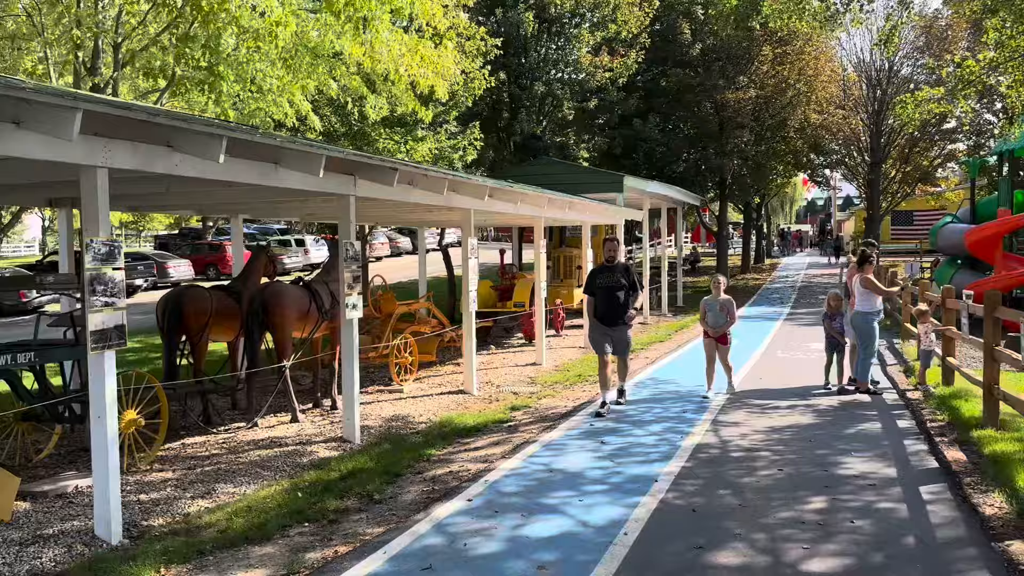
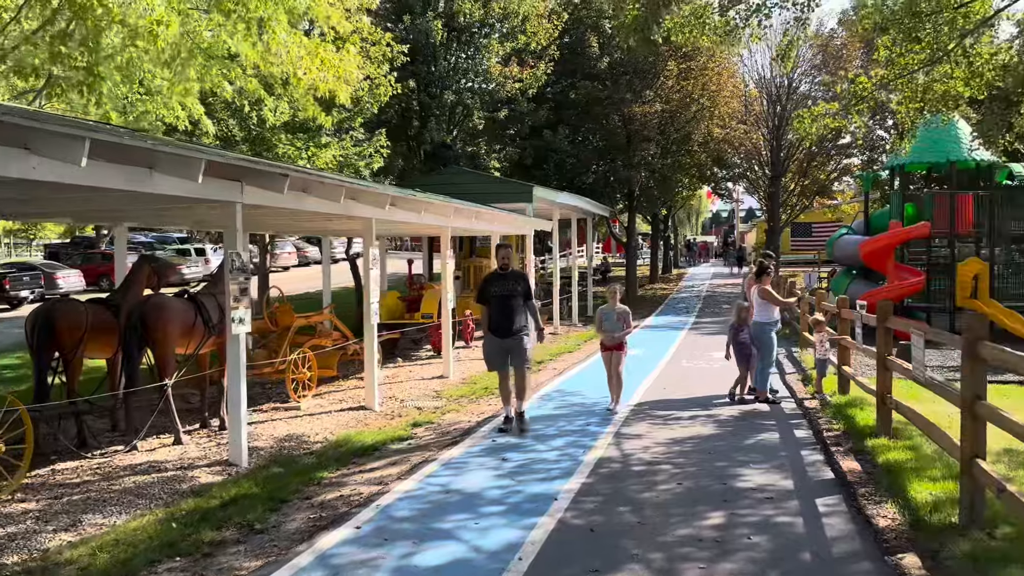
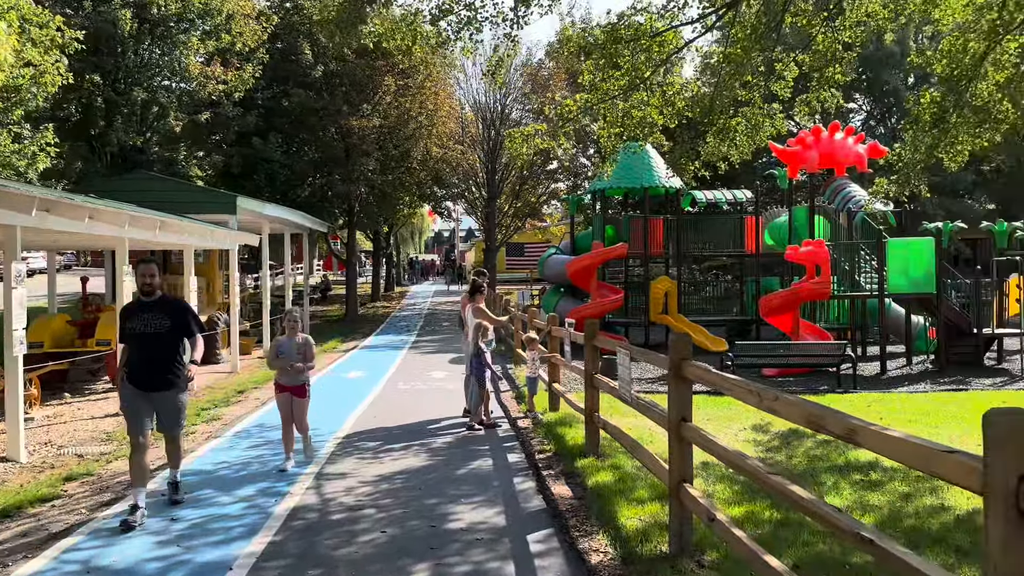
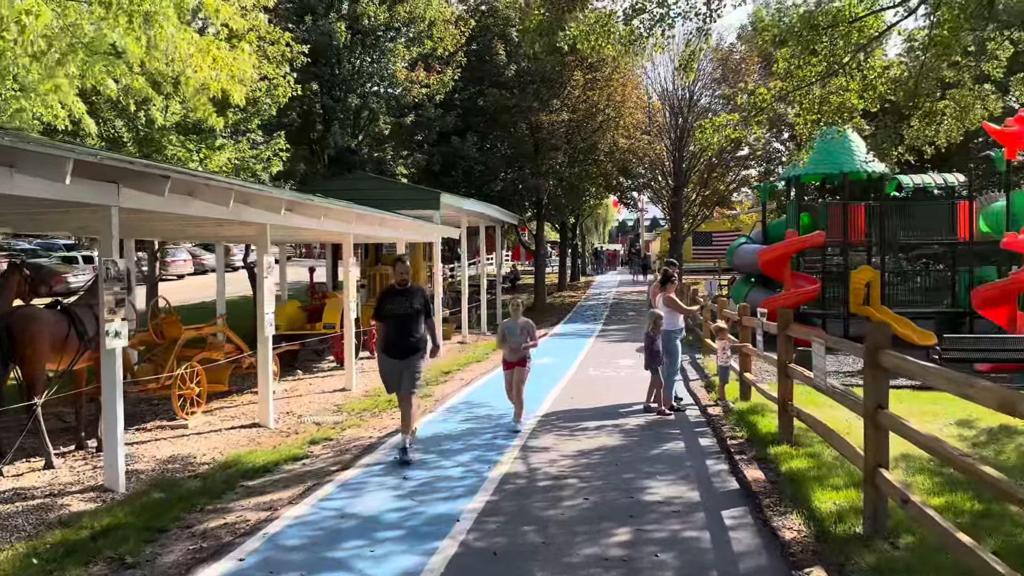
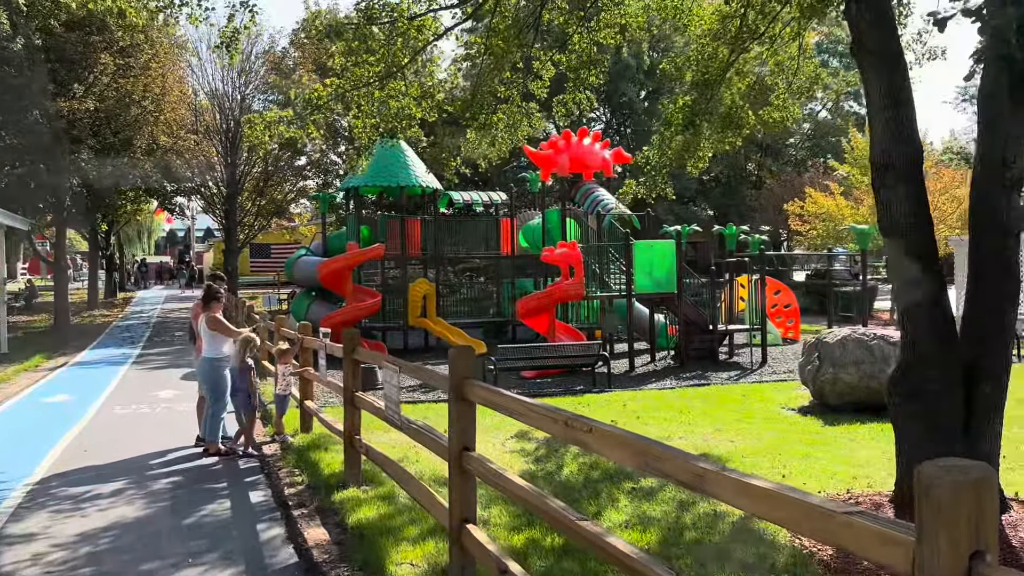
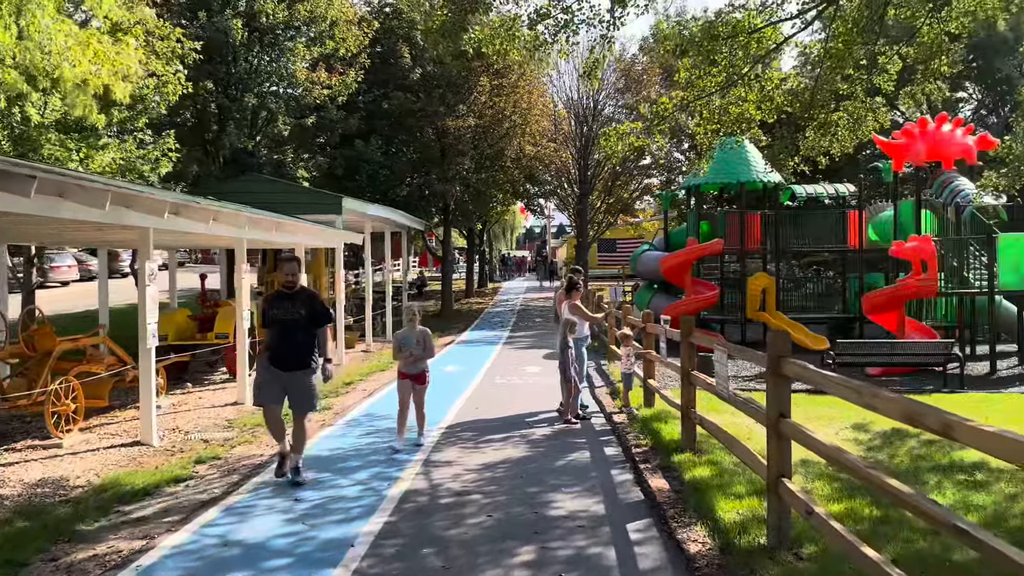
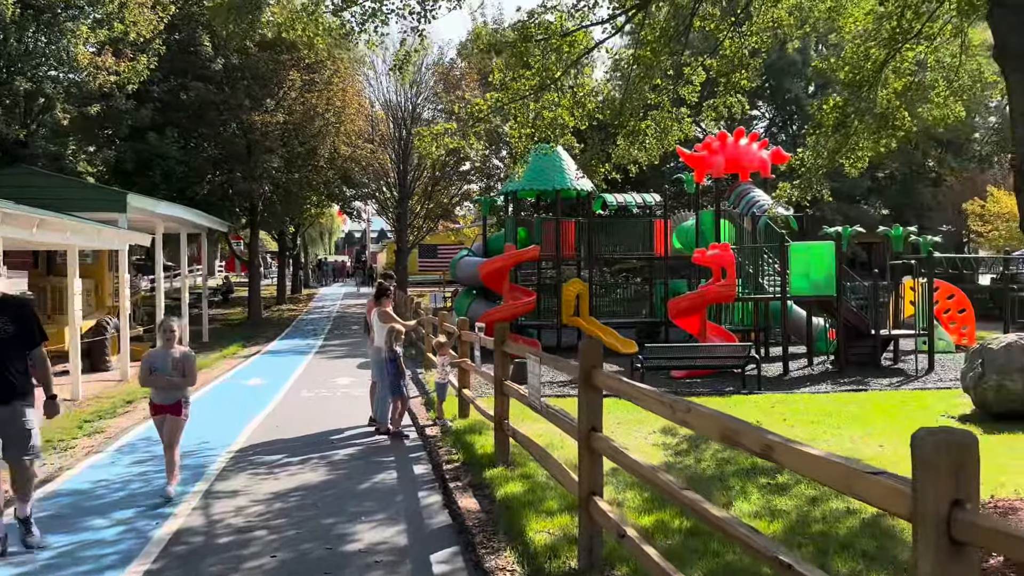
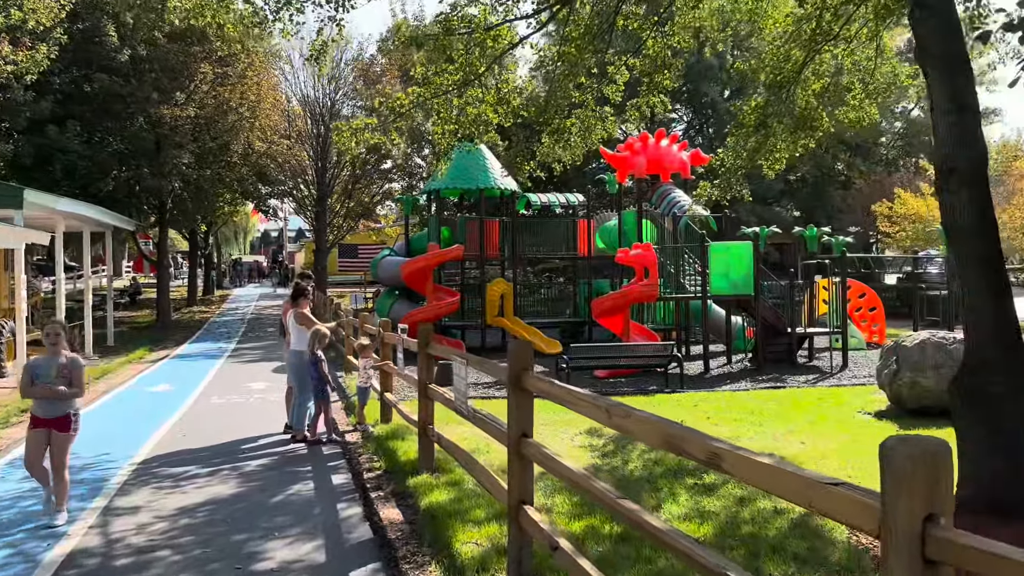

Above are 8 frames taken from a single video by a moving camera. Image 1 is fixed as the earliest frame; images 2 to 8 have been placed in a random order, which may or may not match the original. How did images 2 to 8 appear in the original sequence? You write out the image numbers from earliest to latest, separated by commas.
2, 4, 6, 3, 7, 8, 5
